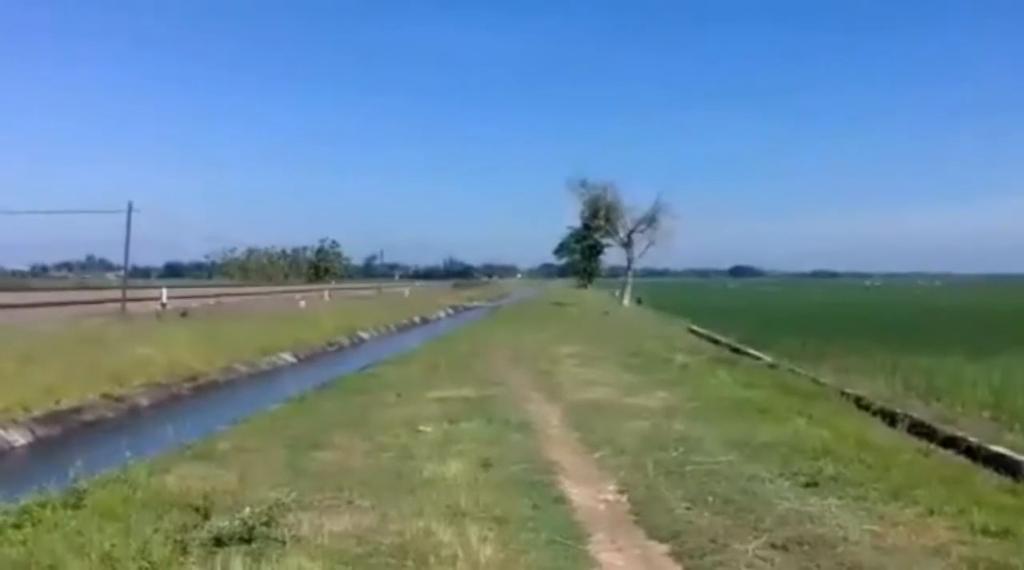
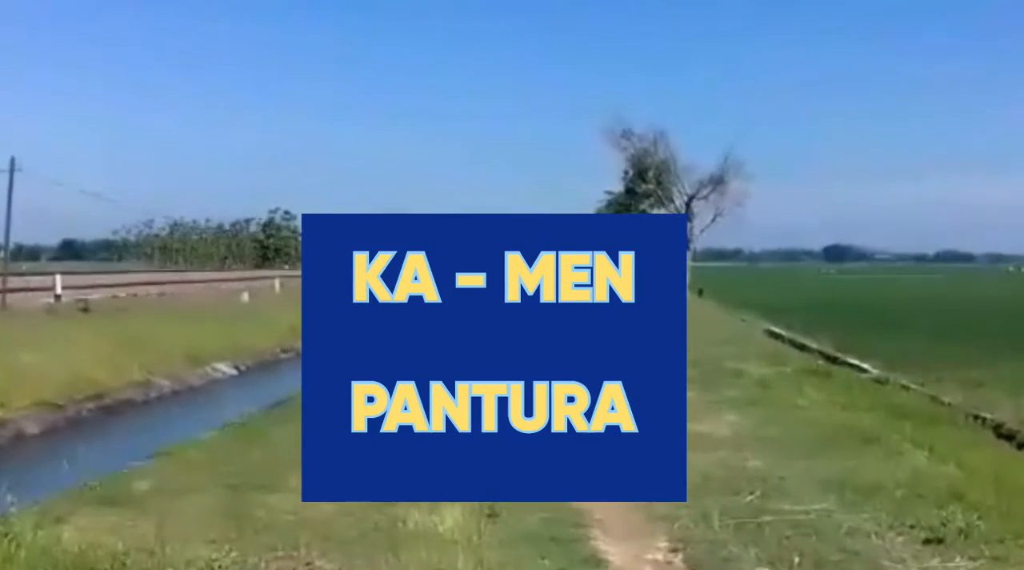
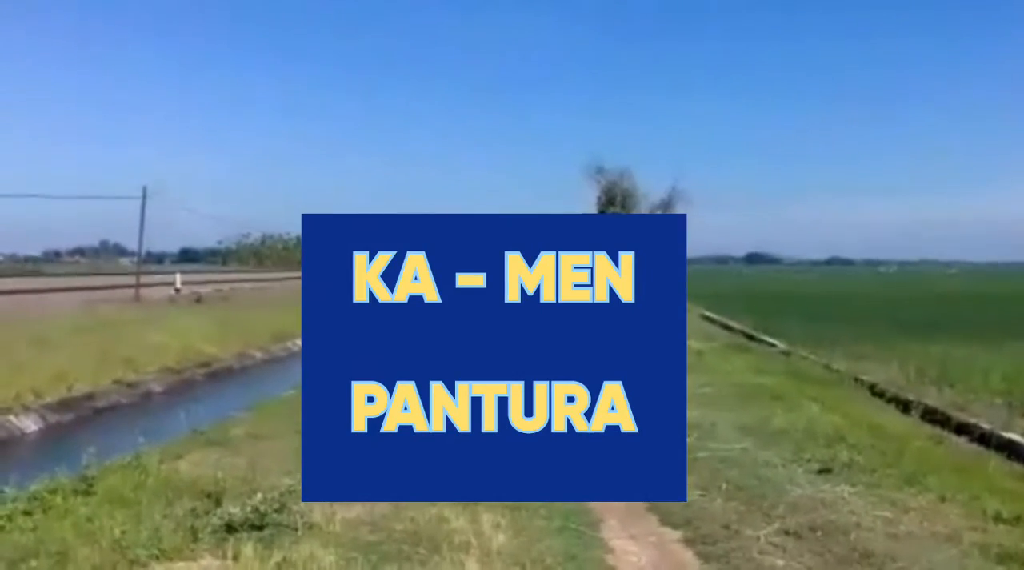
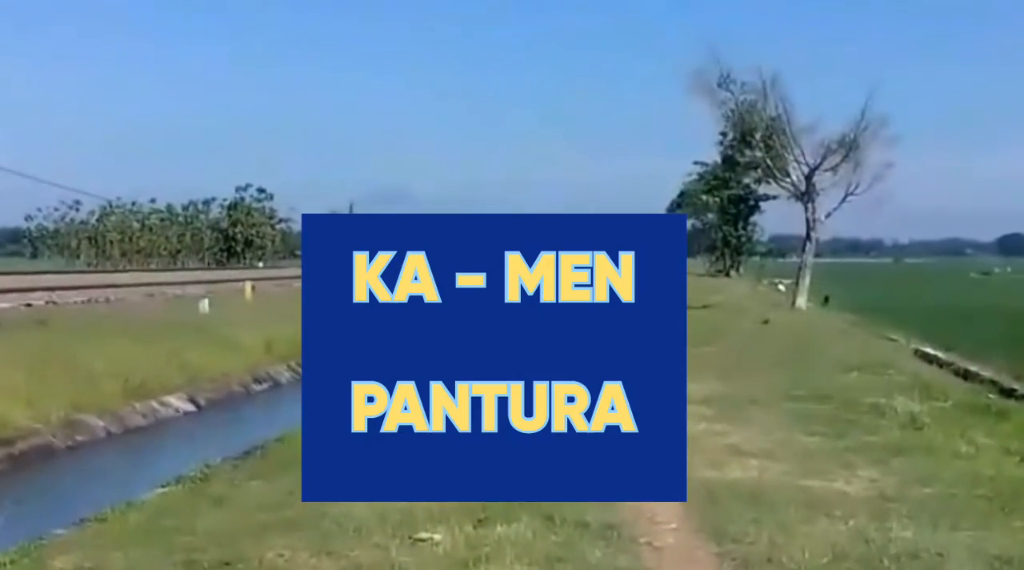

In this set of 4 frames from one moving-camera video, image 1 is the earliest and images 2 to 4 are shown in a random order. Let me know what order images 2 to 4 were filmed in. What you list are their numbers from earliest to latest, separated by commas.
3, 2, 4
